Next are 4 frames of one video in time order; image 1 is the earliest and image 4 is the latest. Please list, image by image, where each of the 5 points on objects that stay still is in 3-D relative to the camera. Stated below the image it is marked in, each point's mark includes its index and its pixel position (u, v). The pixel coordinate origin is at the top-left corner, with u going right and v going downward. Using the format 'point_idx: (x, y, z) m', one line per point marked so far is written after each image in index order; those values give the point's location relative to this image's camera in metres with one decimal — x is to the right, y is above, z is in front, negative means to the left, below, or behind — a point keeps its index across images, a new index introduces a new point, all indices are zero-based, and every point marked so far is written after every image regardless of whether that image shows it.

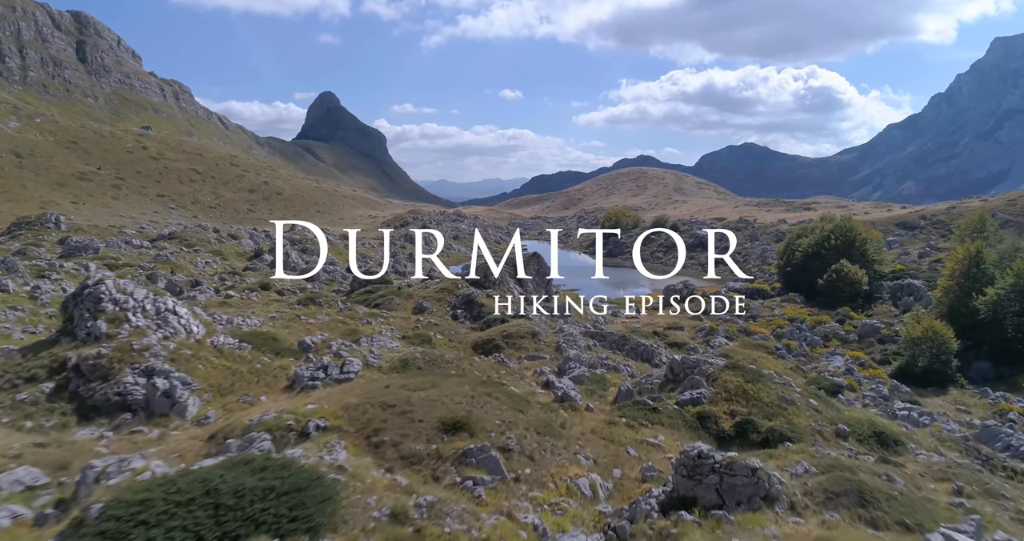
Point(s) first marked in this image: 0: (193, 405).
0: (-9.8, -4.1, +20.0) m
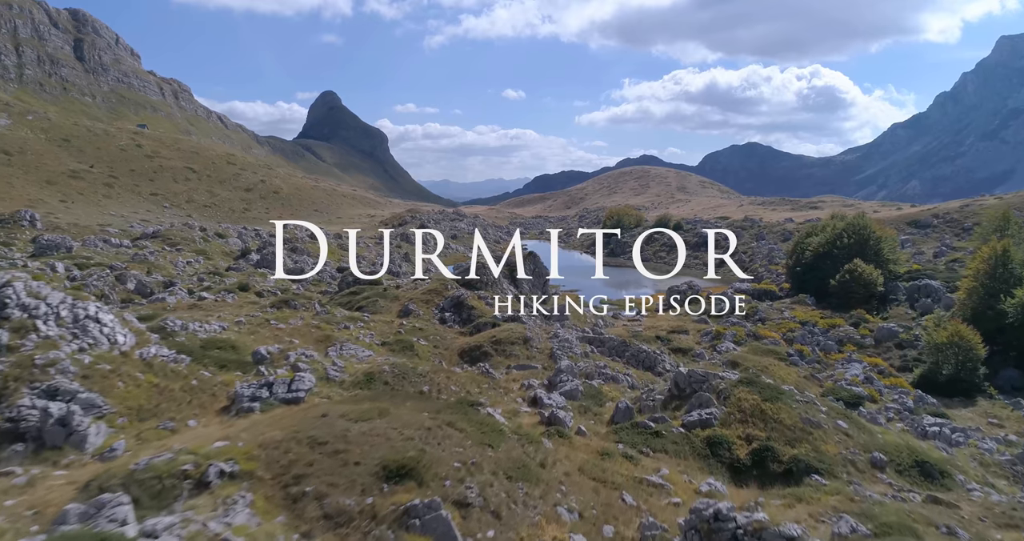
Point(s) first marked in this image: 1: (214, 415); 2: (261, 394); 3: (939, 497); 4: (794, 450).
0: (-10.5, -4.2, +16.6) m
1: (-8.7, -4.2, +19.1) m
2: (-7.6, -3.7, +19.8) m
3: (+11.6, -6.2, +17.8) m
4: (+8.5, -5.4, +19.7) m
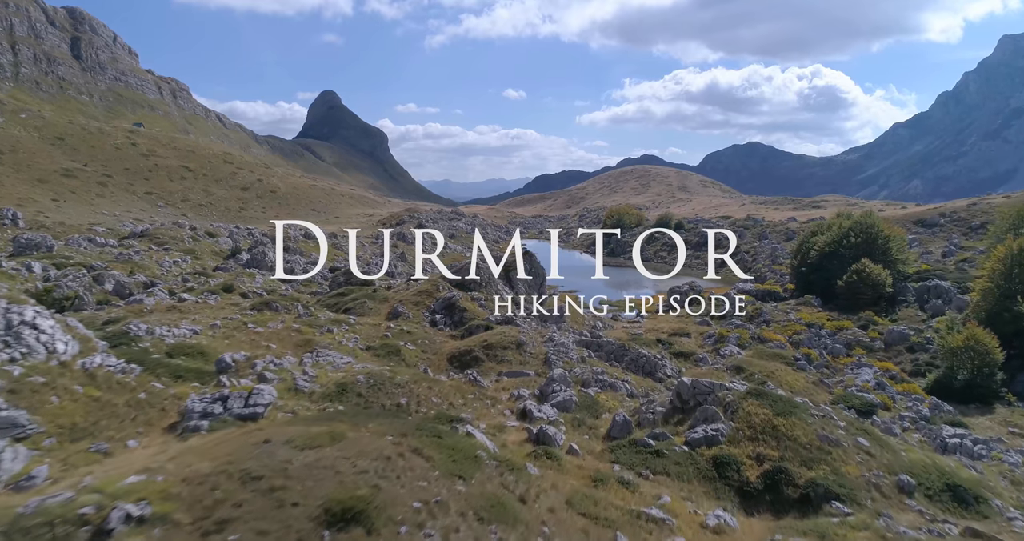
0: (-11.0, -4.2, +14.5) m
1: (-9.2, -4.2, +17.0) m
2: (-8.1, -3.7, +17.7) m
3: (+11.2, -6.2, +15.7) m
4: (+8.0, -5.4, +17.6) m
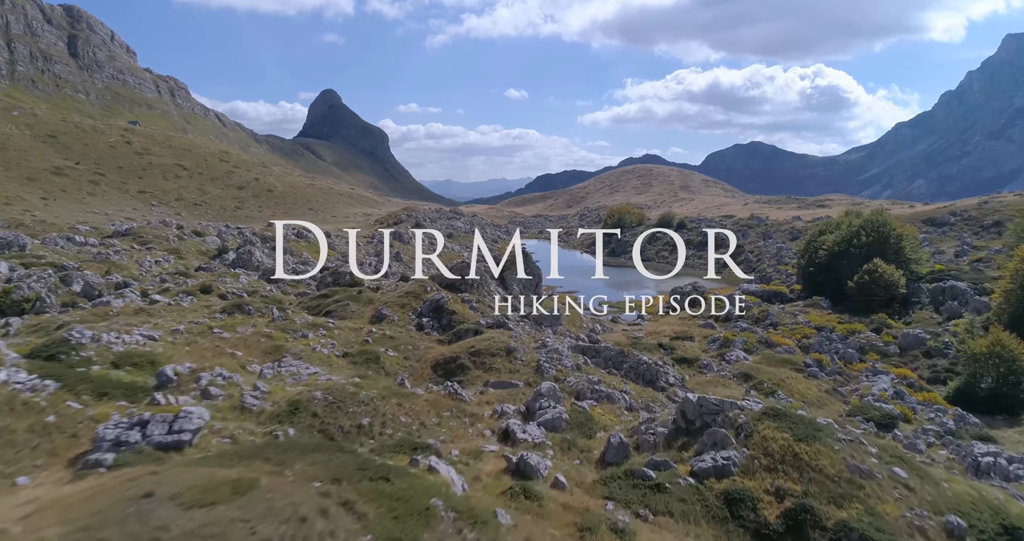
0: (-11.6, -4.2, +11.7) m
1: (-9.8, -4.2, +14.2) m
2: (-8.7, -3.8, +14.8) m
3: (+10.6, -6.2, +12.8) m
4: (+7.4, -5.5, +14.8) m
